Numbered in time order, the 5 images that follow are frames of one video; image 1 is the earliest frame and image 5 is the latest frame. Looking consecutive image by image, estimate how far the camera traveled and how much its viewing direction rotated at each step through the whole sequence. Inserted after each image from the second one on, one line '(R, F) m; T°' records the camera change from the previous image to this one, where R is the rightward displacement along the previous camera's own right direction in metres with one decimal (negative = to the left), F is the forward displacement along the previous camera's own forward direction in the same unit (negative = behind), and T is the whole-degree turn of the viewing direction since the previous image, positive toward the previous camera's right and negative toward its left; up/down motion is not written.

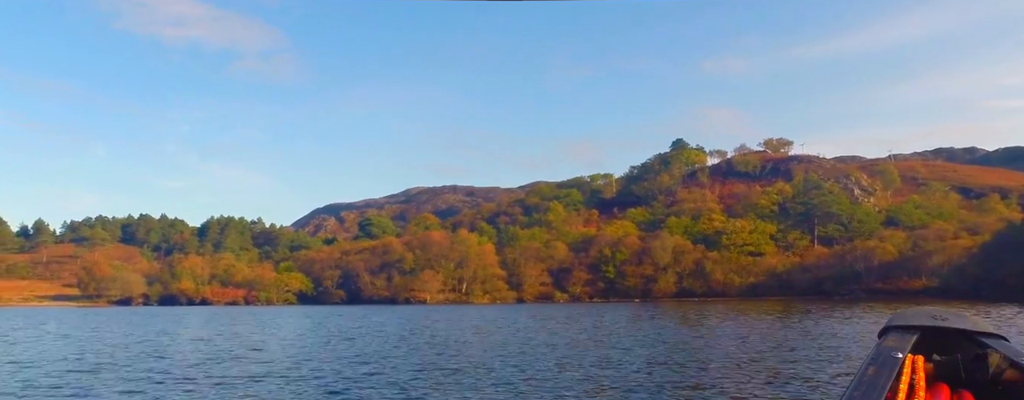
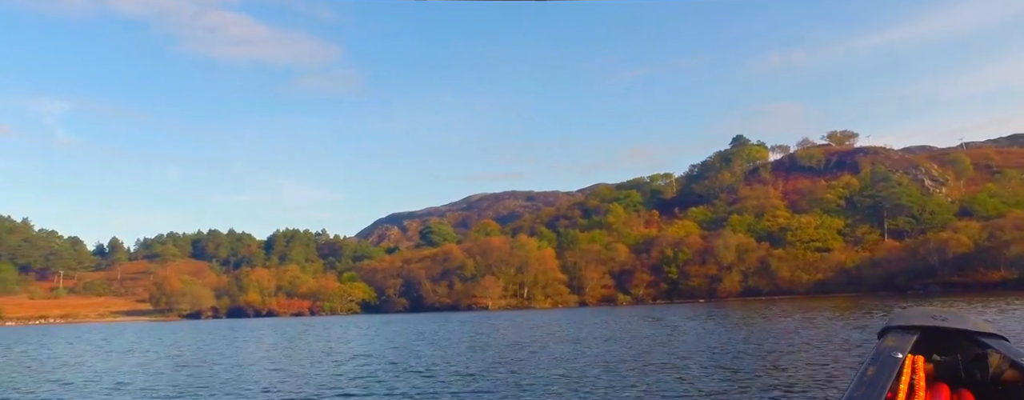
(+0.6, -0.1) m; -4°
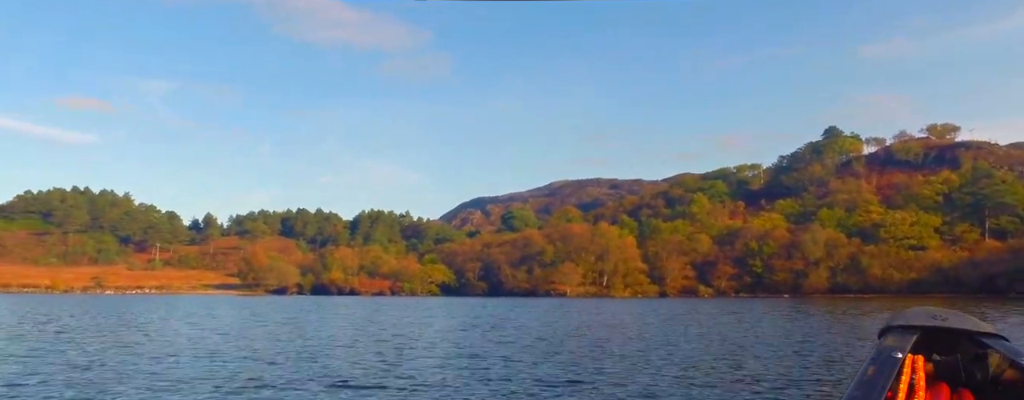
(+0.7, 0.0) m; -5°
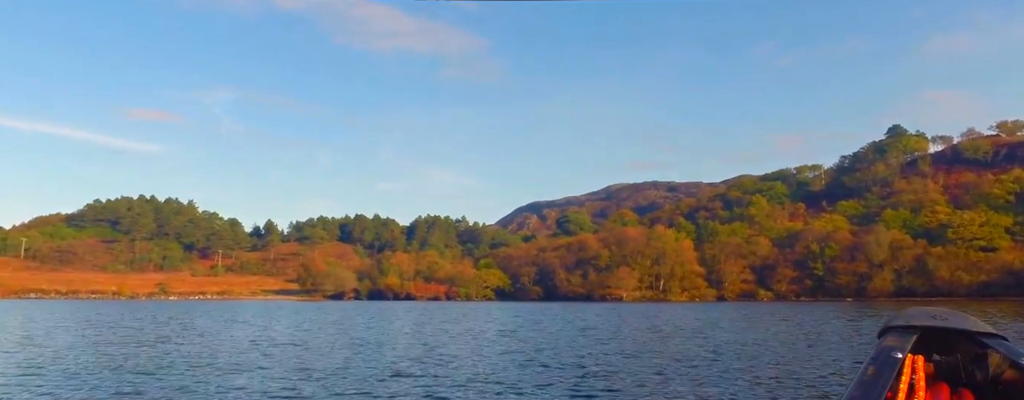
(+0.5, -0.1) m; -4°
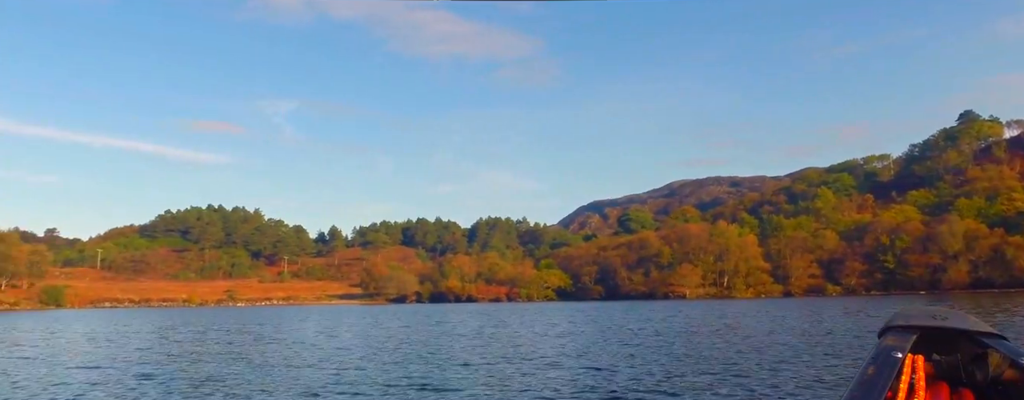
(+0.6, -0.1) m; -4°
